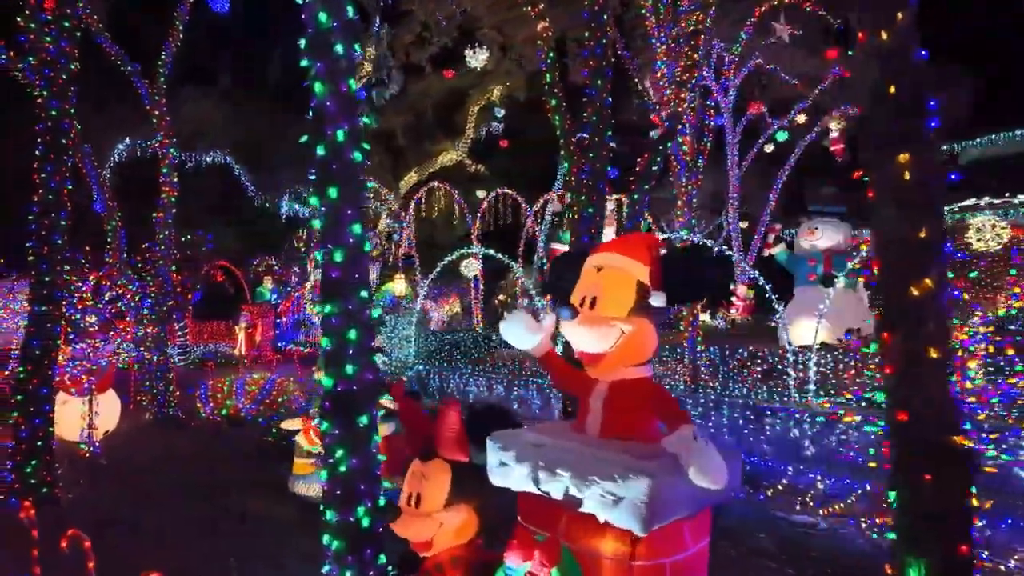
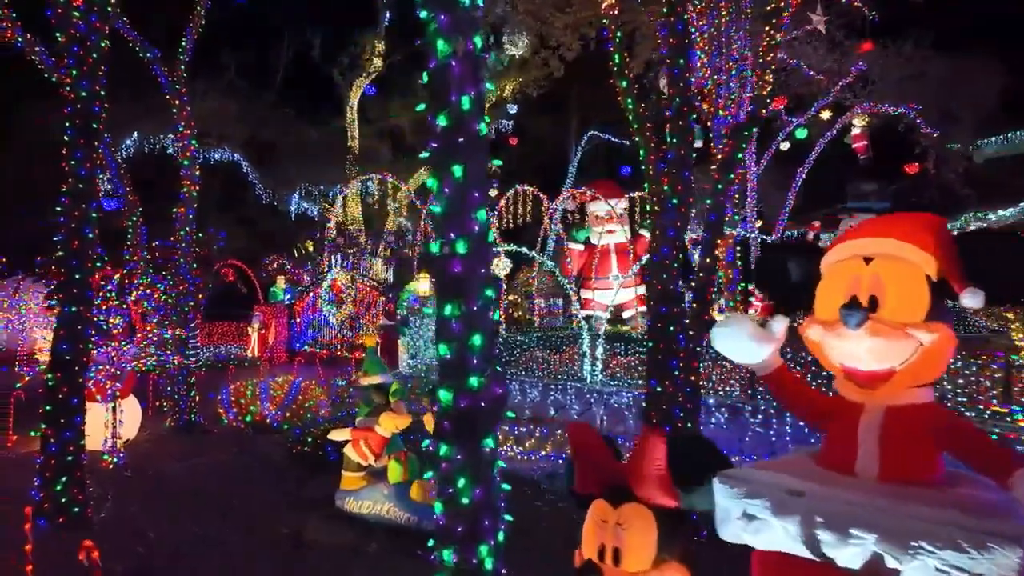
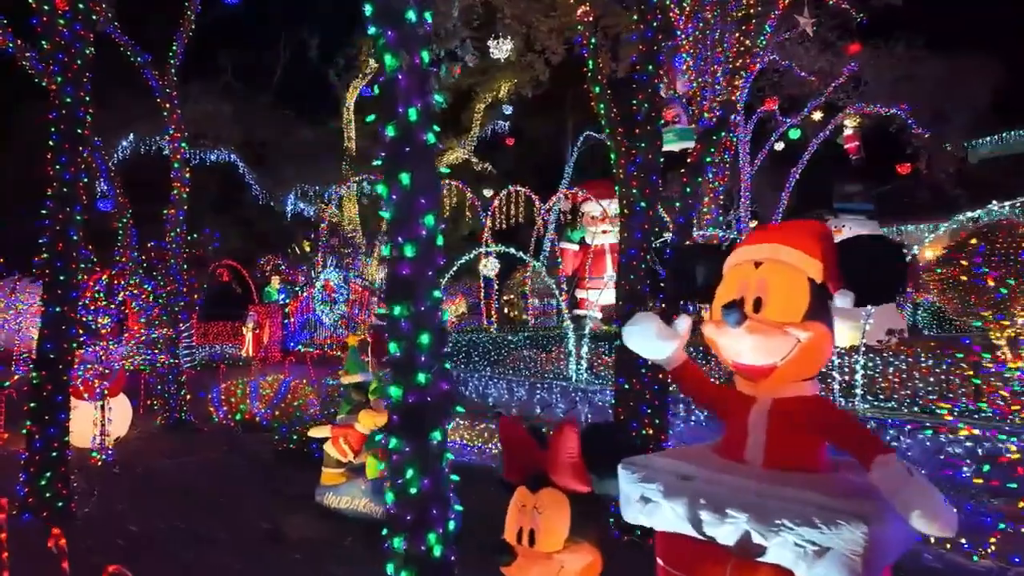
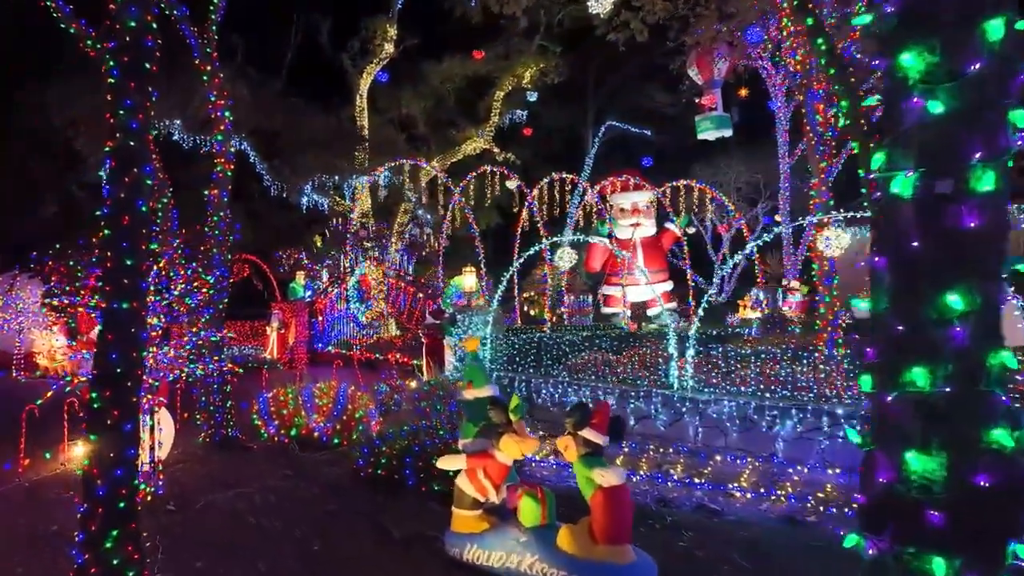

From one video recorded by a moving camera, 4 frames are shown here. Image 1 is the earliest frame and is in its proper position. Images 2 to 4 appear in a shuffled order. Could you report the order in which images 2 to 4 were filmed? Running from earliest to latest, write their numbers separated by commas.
3, 2, 4
